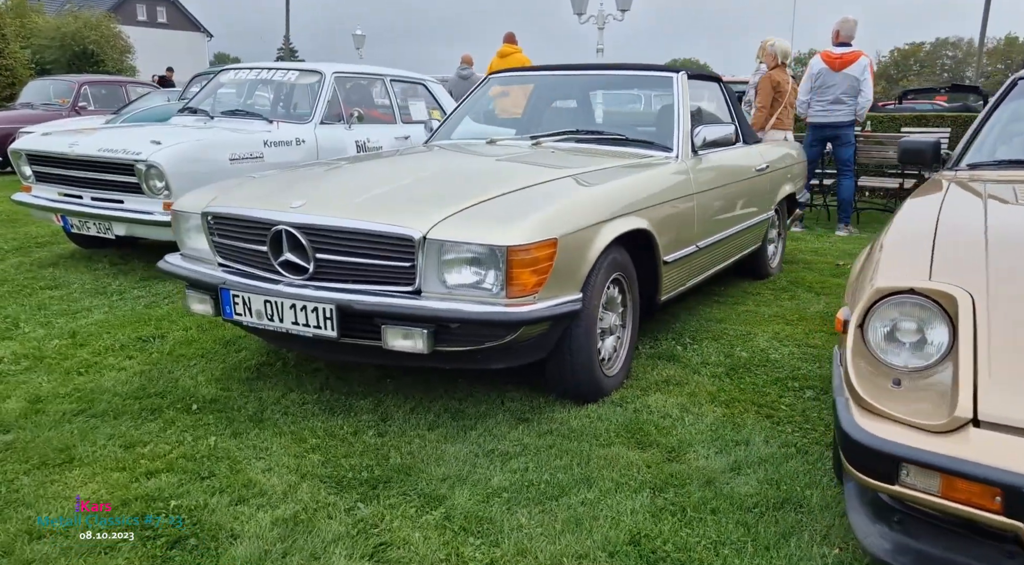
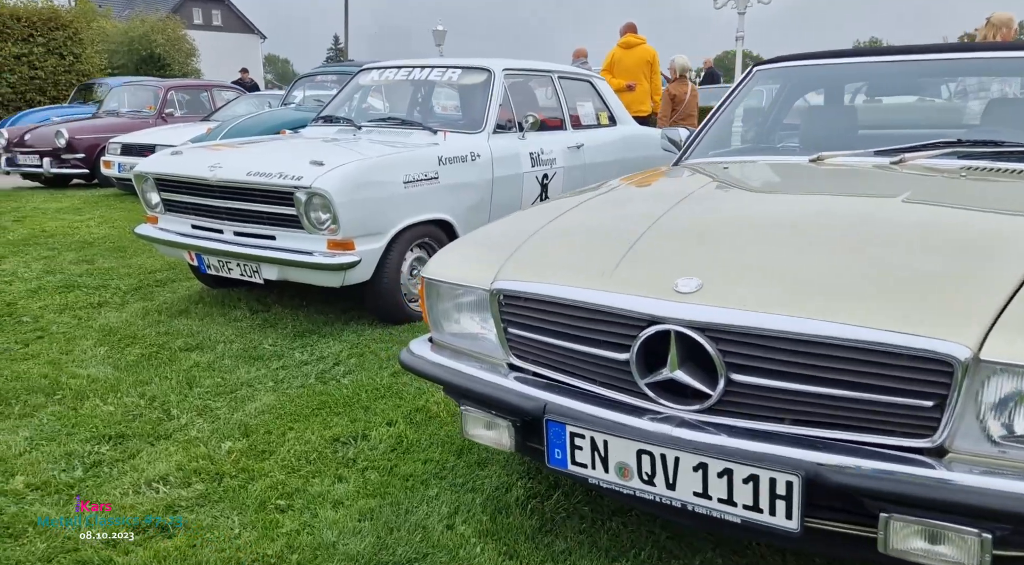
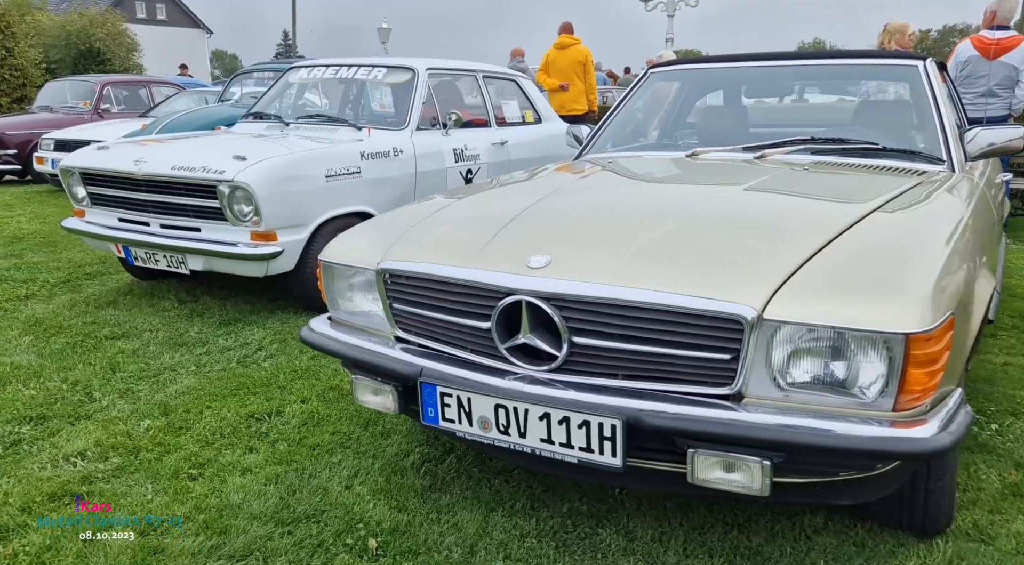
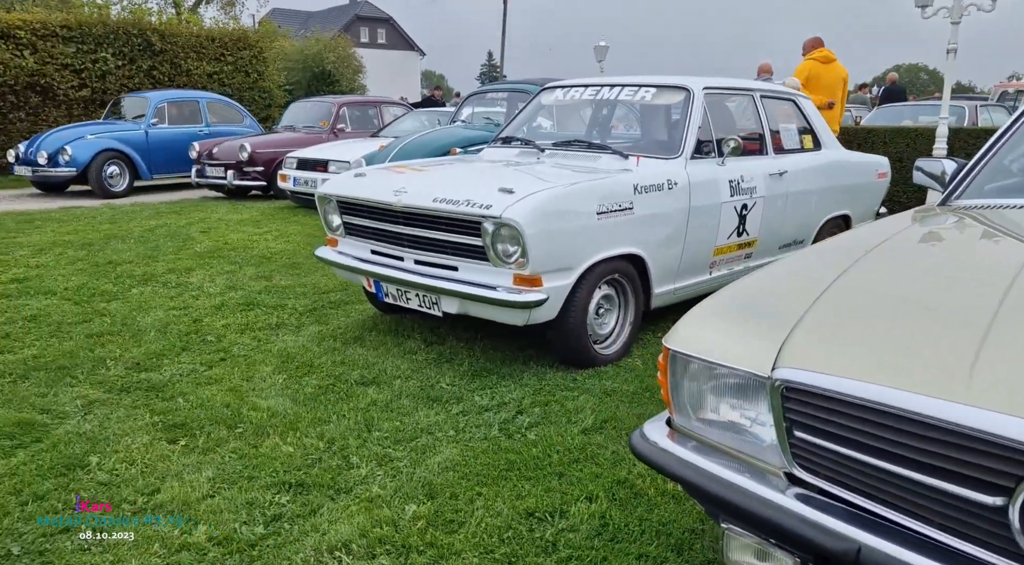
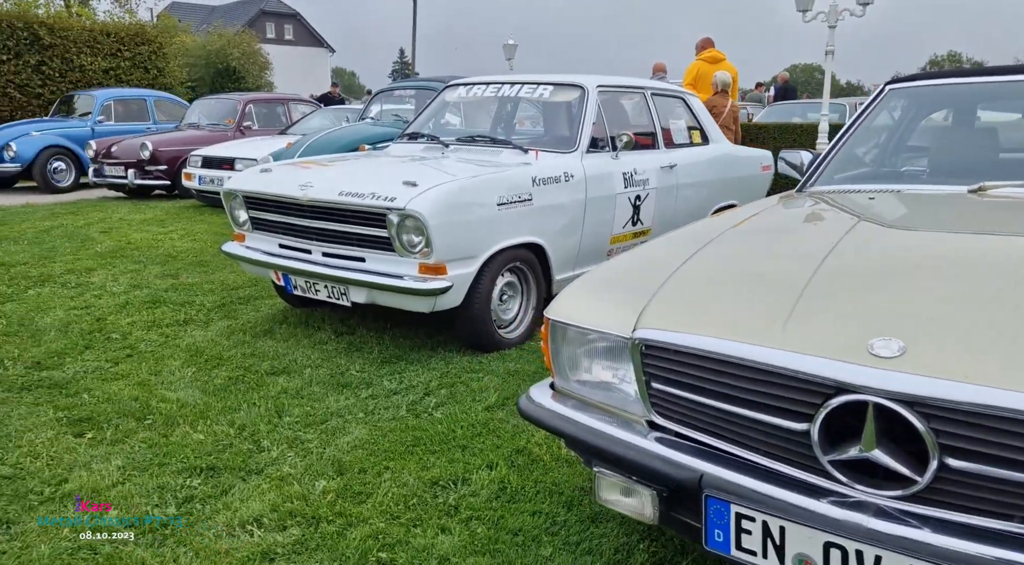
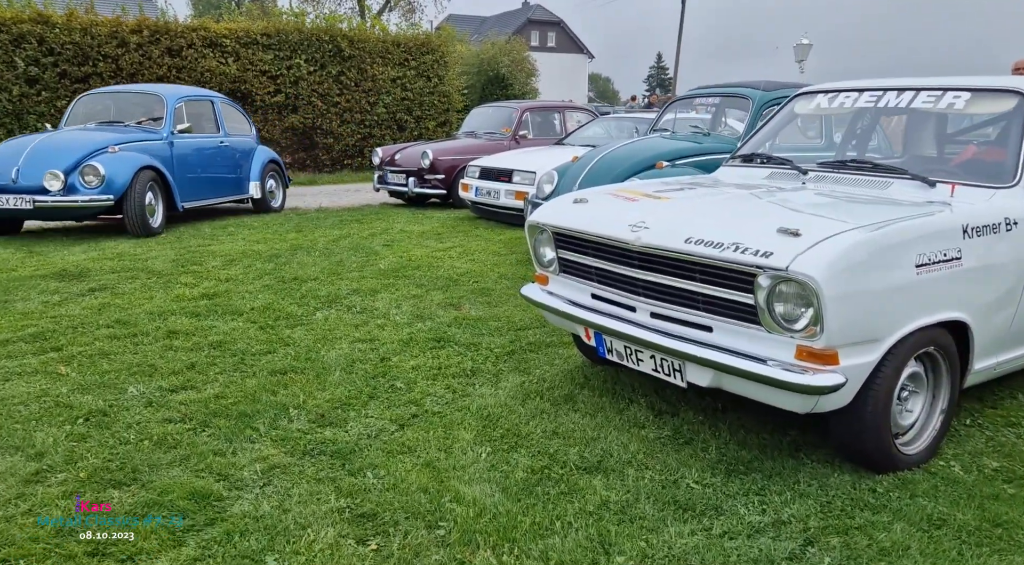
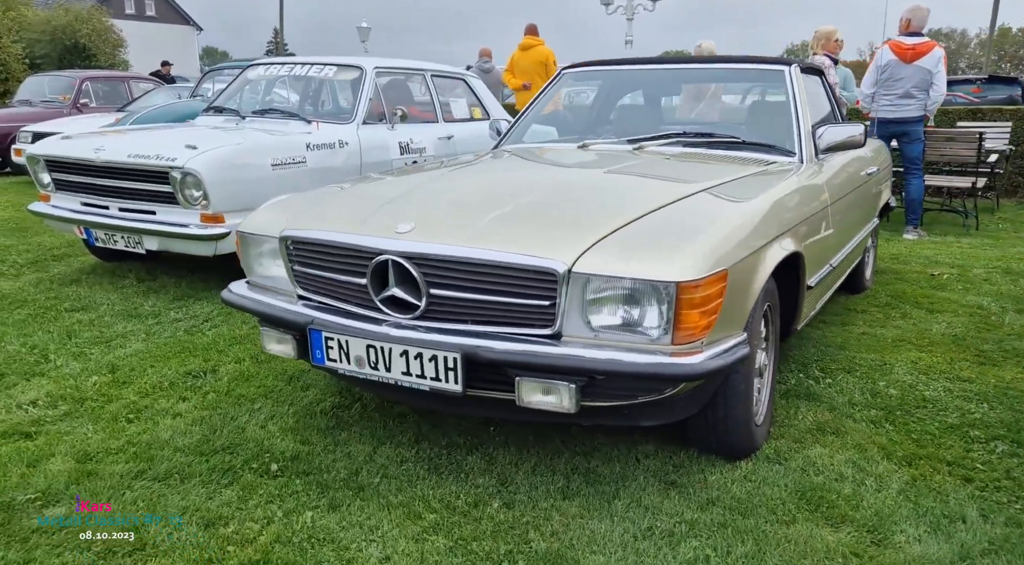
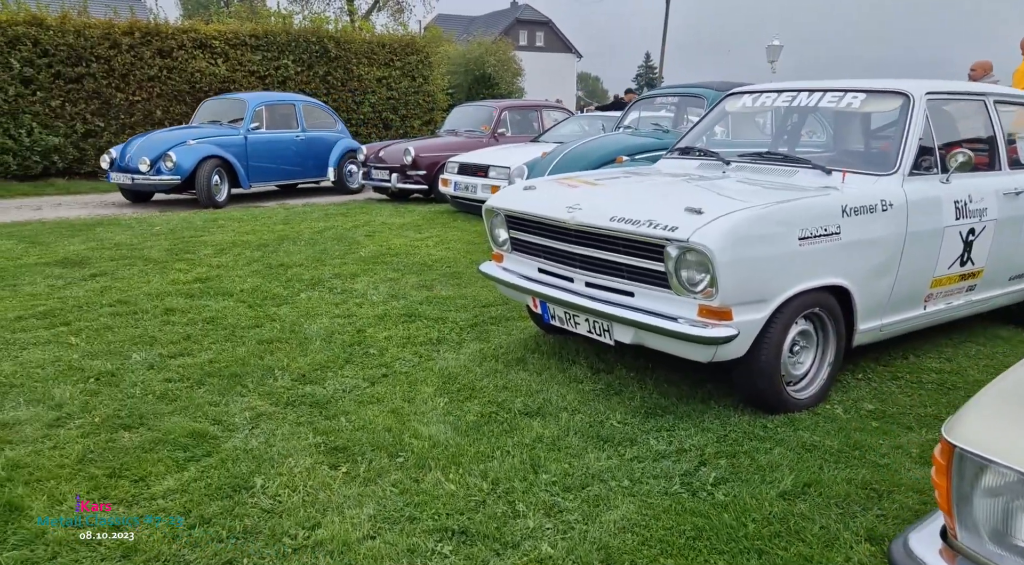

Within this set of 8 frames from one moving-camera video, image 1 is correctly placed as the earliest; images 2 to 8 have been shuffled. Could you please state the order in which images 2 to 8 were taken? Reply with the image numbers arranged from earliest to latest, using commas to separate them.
7, 3, 2, 5, 4, 8, 6
